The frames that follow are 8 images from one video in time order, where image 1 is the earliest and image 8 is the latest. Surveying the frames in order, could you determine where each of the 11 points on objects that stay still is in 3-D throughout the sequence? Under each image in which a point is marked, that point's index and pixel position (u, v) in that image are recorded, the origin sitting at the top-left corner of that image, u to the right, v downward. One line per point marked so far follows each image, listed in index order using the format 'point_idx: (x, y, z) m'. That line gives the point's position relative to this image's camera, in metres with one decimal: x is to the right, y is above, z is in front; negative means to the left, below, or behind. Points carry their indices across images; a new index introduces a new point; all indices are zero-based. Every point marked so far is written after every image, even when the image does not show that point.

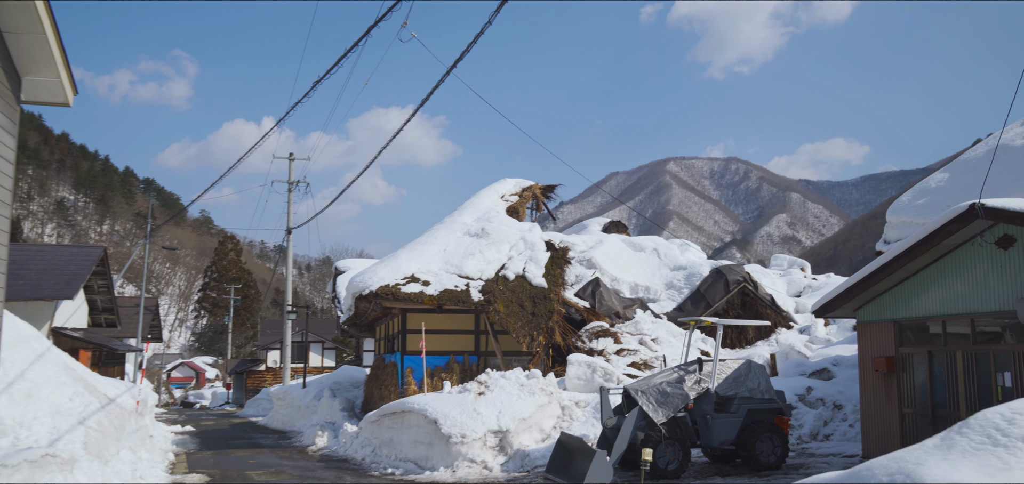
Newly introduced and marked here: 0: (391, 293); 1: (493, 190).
0: (-2.9, -1.2, +15.1) m
1: (-0.8, +1.6, +19.6) m
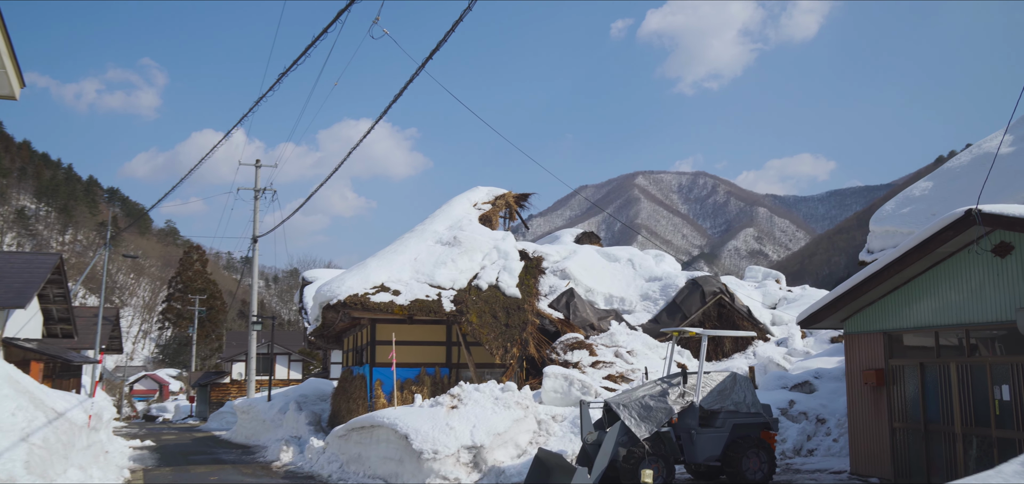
0: (-3.5, -1.4, +14.5) m
1: (-1.6, +1.3, +19.2) m
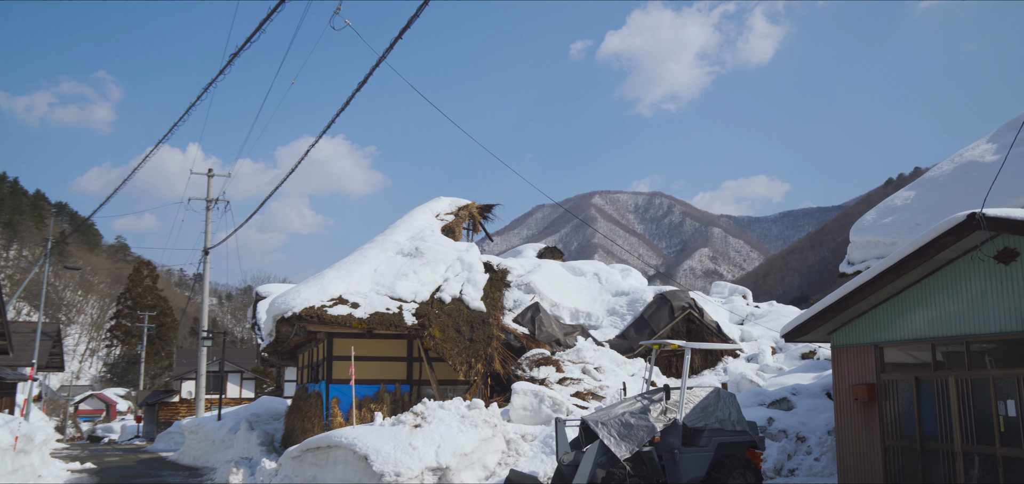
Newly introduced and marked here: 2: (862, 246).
0: (-4.2, -1.6, +13.6) m
1: (-2.6, +1.0, +18.5) m
2: (+5.3, 0.0, +9.6) m
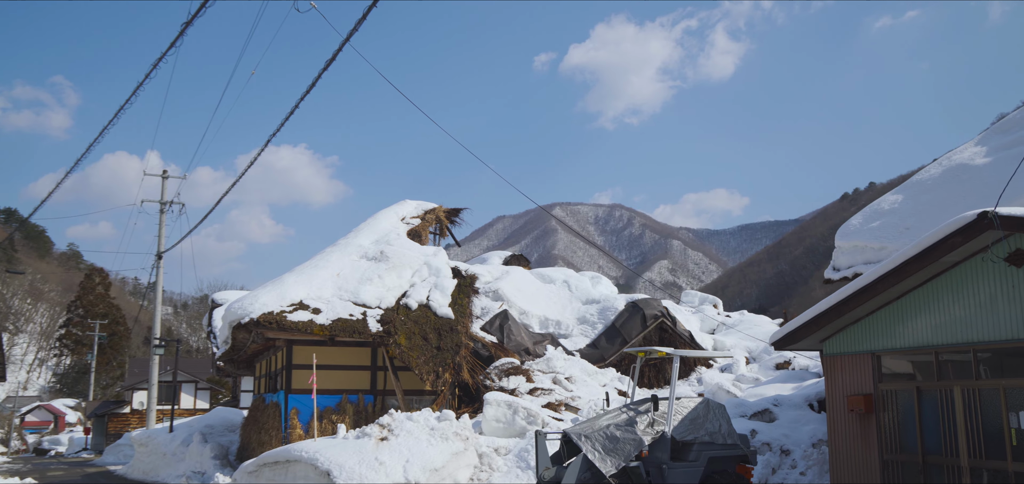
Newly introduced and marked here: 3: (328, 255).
0: (-4.8, -1.6, +12.8) m
1: (-3.4, +0.9, +17.8) m
2: (+4.9, -0.1, +9.3) m
3: (-4.5, -0.3, +15.5) m
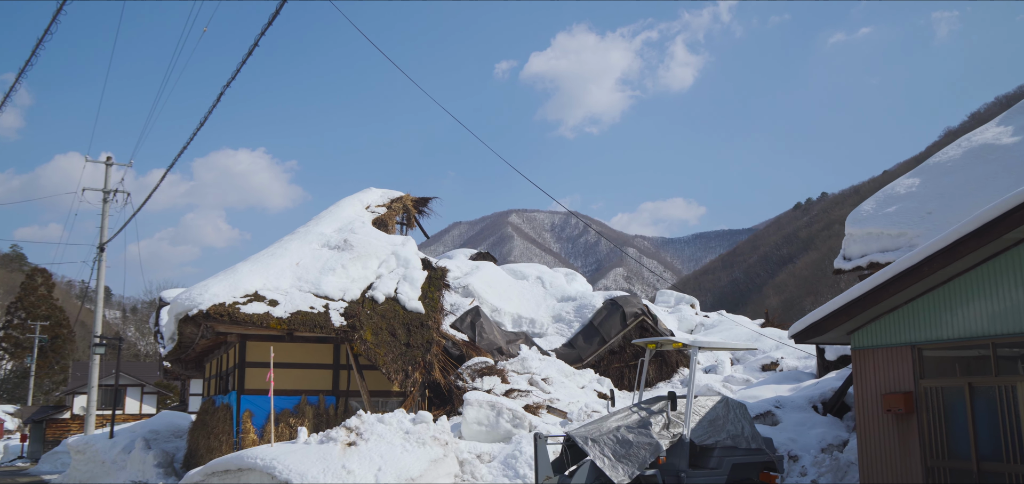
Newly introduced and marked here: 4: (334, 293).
0: (-5.2, -1.3, +11.5) m
1: (-4.1, +1.1, +16.6) m
2: (+4.8, 0.0, +8.7) m
3: (-5.1, 0.0, +14.3) m
4: (-3.6, -1.0, +12.8) m
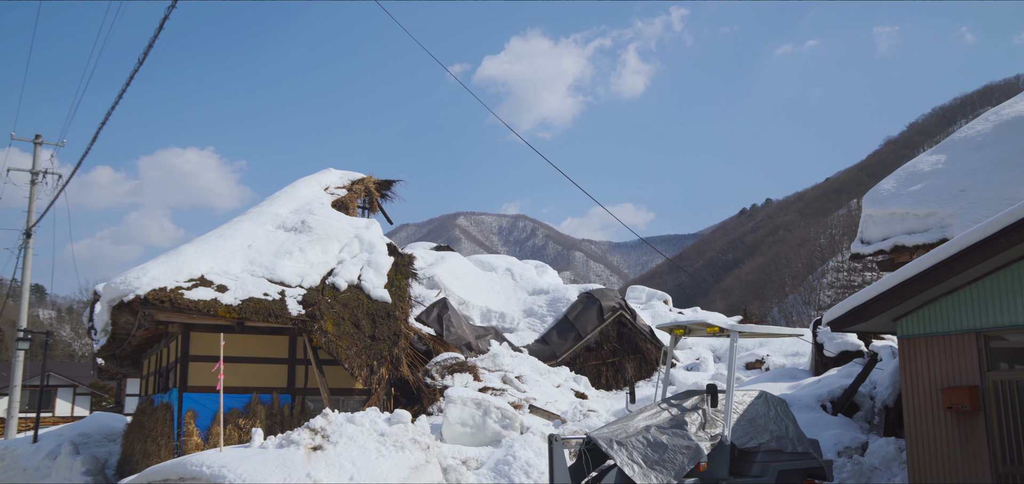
0: (-5.5, -0.9, +10.1) m
1: (-4.7, +1.5, +15.3) m
2: (+4.7, +0.2, +8.0) m
3: (-5.5, +0.4, +12.9) m
4: (-4.0, -0.7, +11.5) m
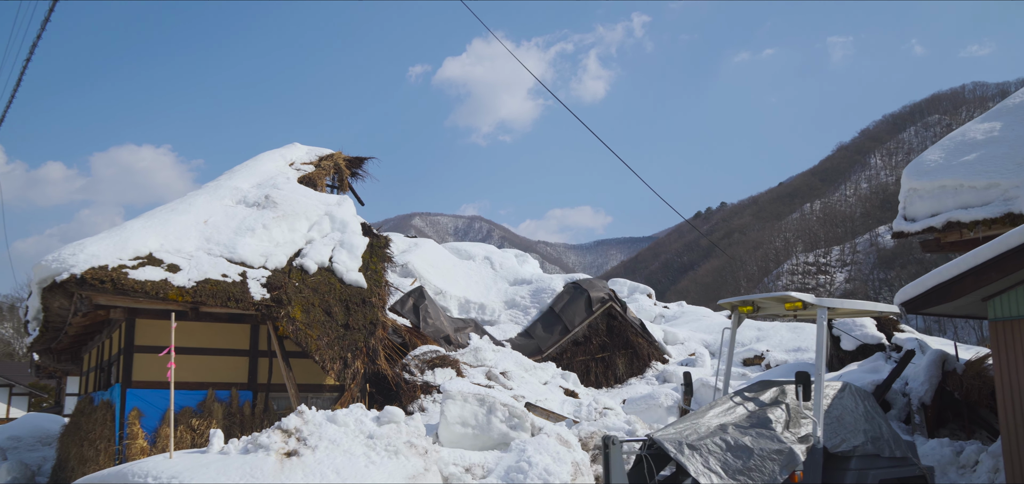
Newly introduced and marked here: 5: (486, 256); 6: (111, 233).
0: (-5.5, -0.5, +8.7) m
1: (-5.0, +1.9, +13.9) m
2: (+4.8, +0.5, +7.2) m
3: (-5.7, +0.8, +11.4) m
4: (-4.1, -0.3, +10.2) m
5: (-0.8, -0.6, +19.2) m
6: (-6.1, +0.1, +9.8) m
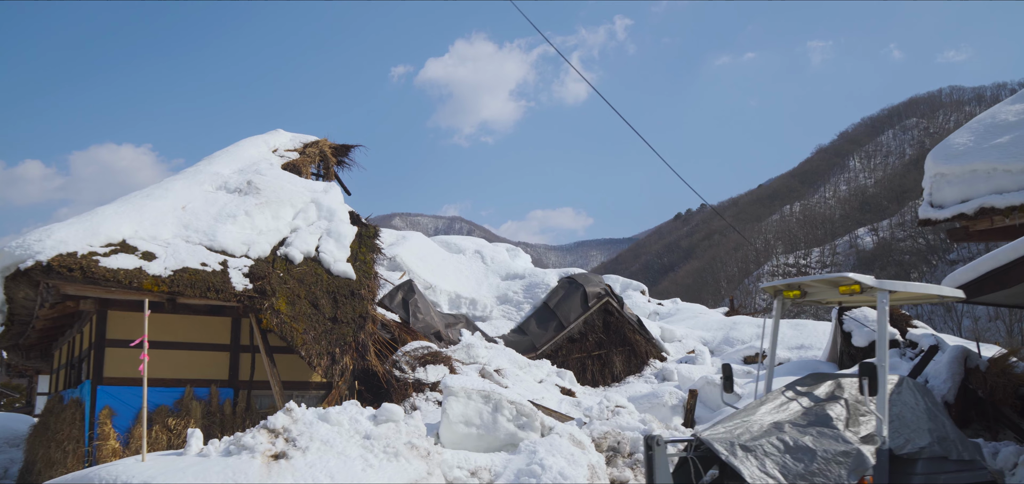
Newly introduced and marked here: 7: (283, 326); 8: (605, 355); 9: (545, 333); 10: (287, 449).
0: (-5.5, -0.3, +8.0) m
1: (-5.1, +2.1, +13.2) m
2: (+4.8, +0.6, +6.8) m
3: (-5.7, +1.0, +10.8) m
4: (-4.1, -0.1, +9.5) m
5: (-1.0, -0.4, +18.6) m
6: (-6.1, +0.3, +9.1) m
7: (-3.3, -1.2, +9.2) m
8: (+2.1, -2.6, +14.3) m
9: (+0.8, -2.0, +14.1) m
10: (-1.8, -1.7, +5.1) m
